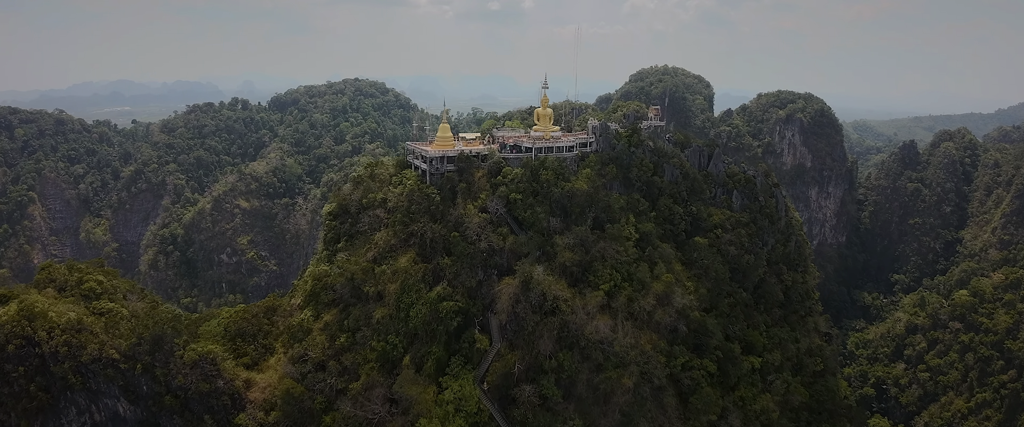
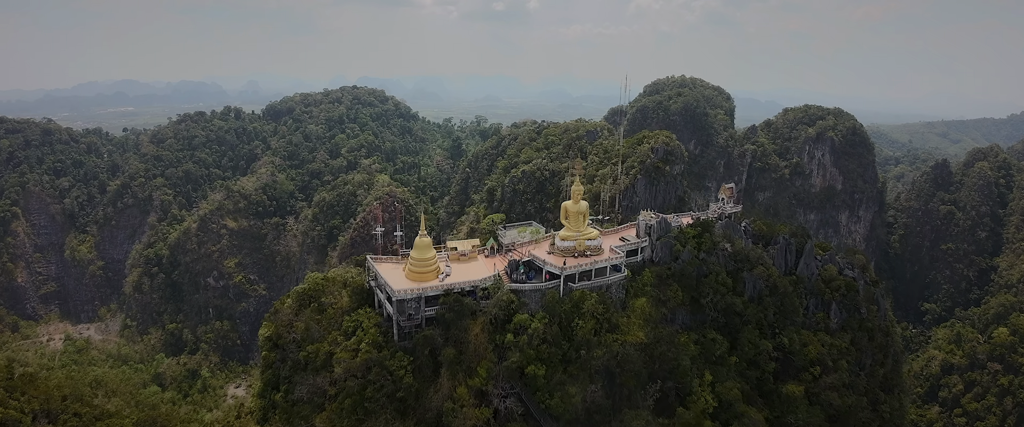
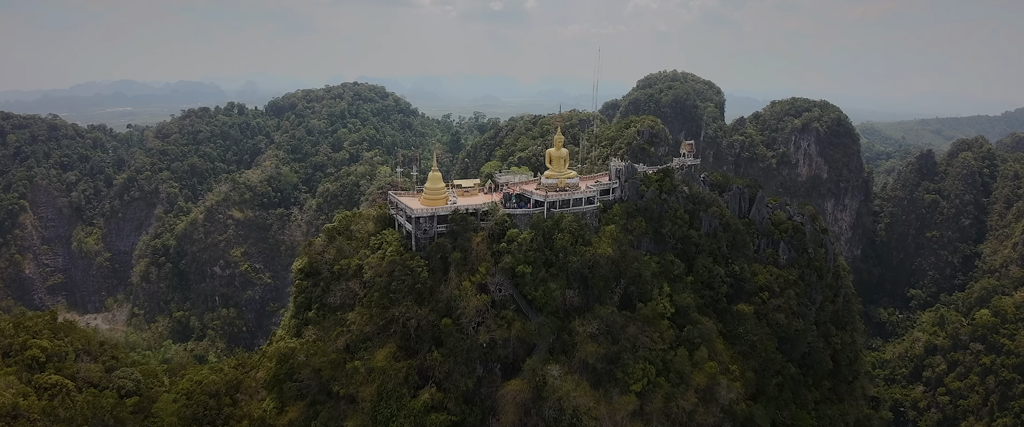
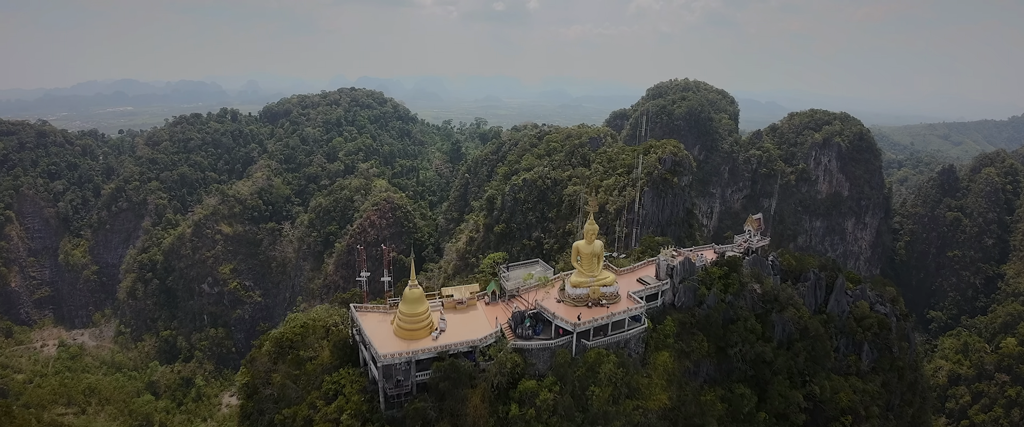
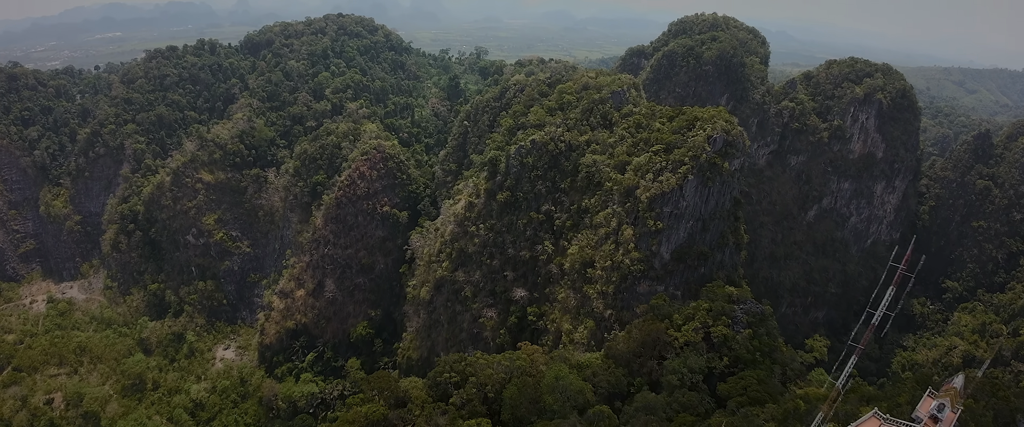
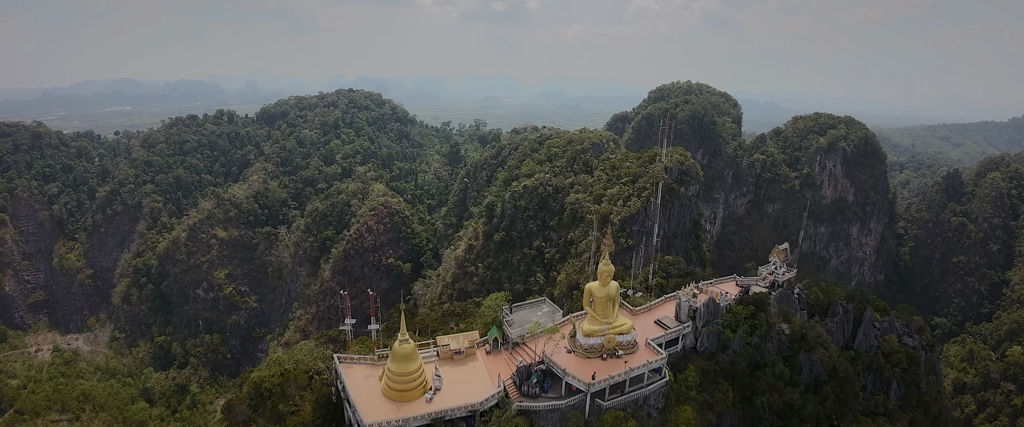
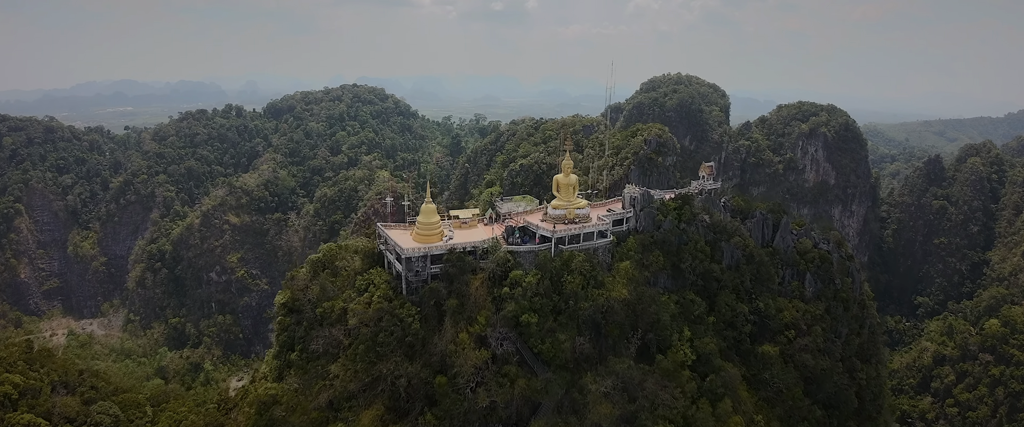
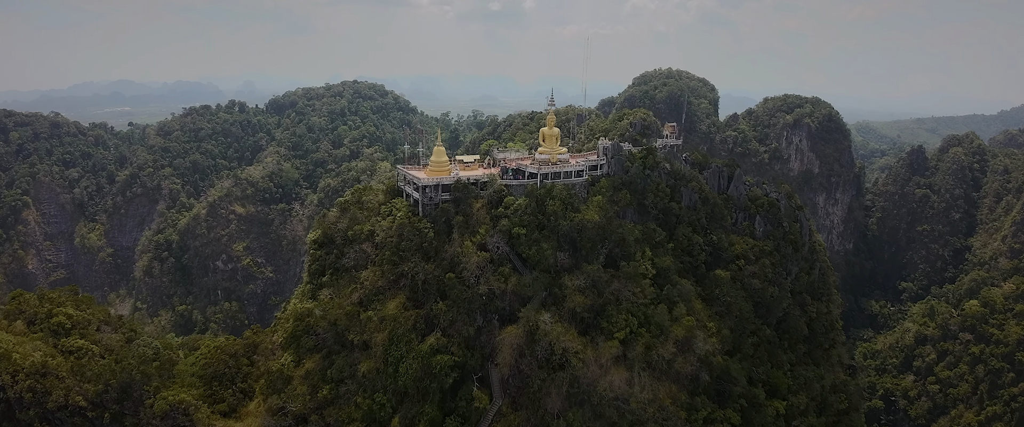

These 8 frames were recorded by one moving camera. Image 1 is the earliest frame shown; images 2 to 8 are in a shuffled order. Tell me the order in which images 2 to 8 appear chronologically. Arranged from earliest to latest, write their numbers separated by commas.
8, 3, 7, 2, 4, 6, 5
